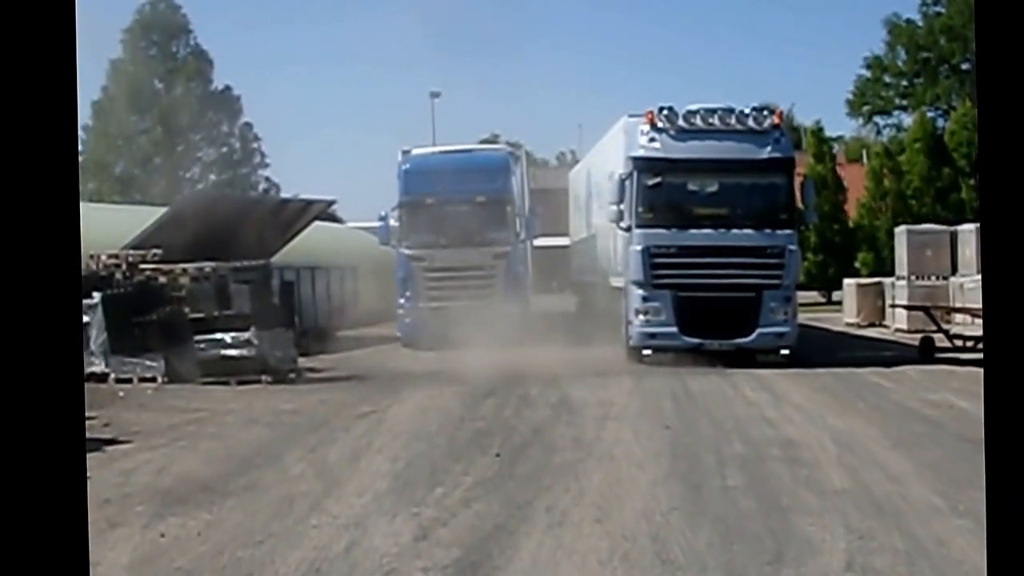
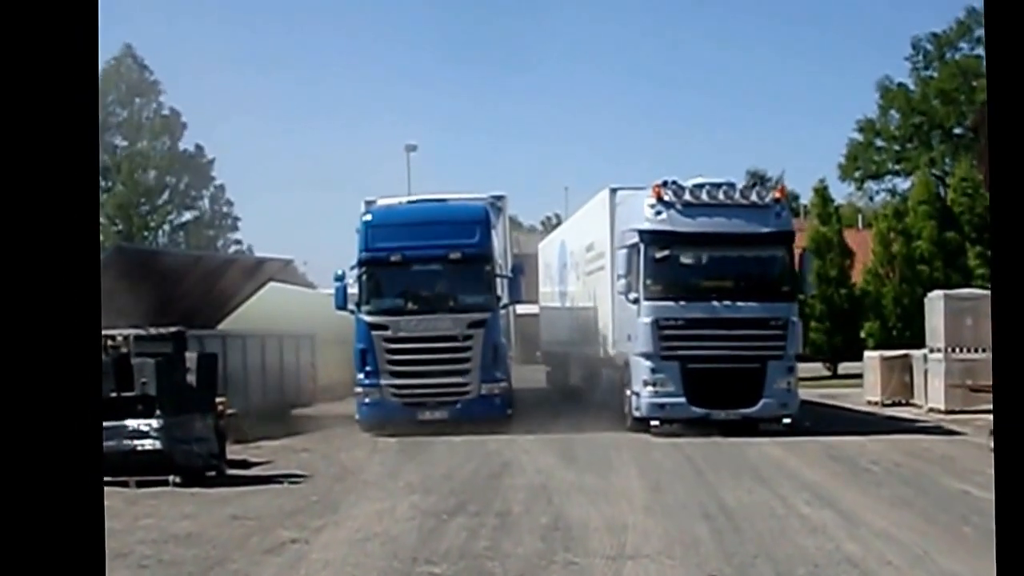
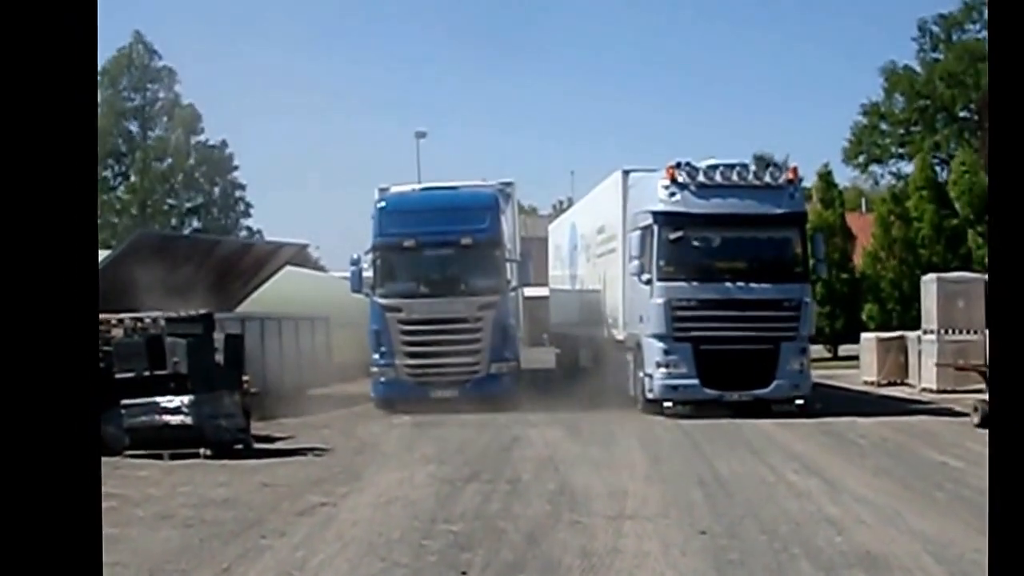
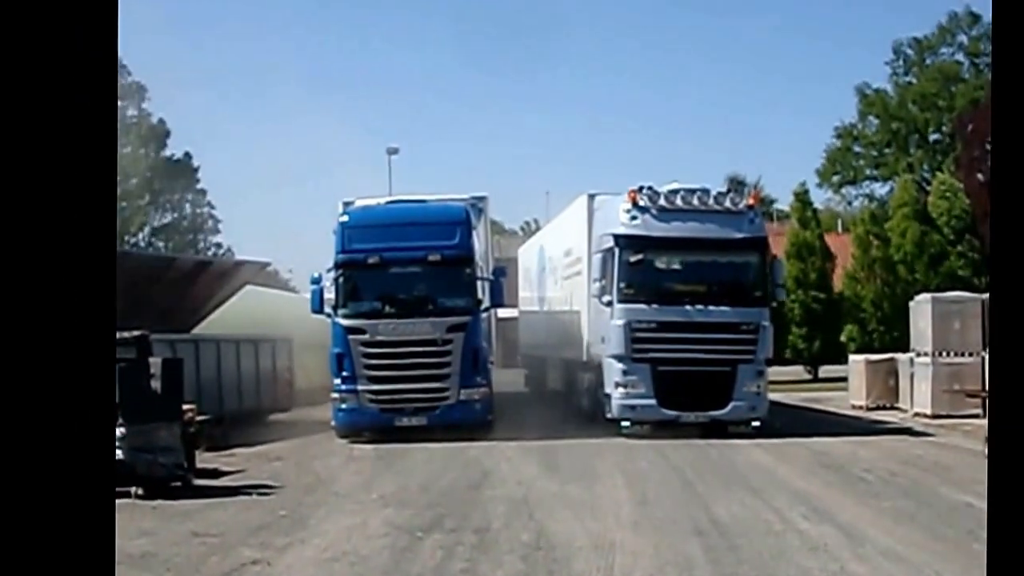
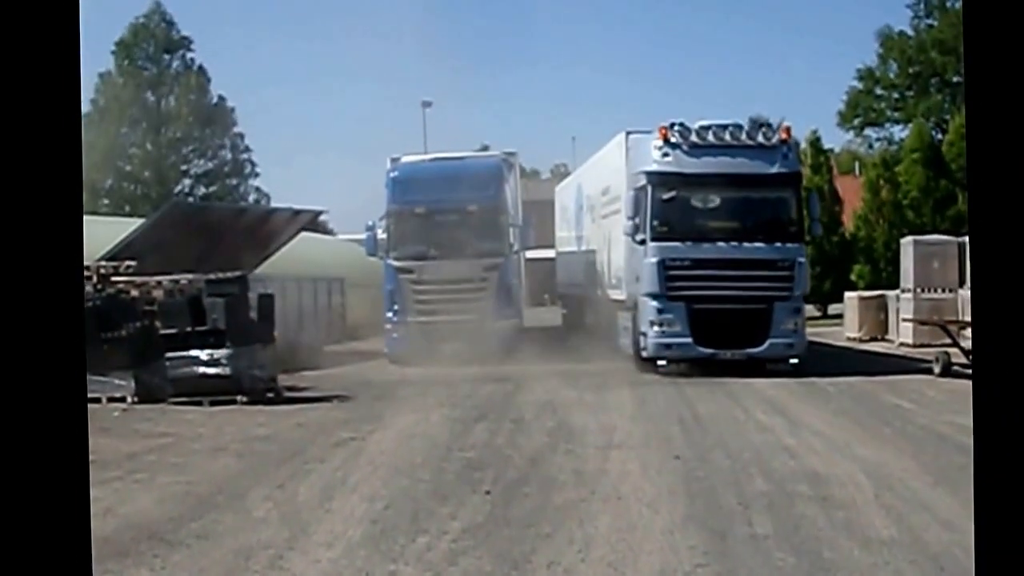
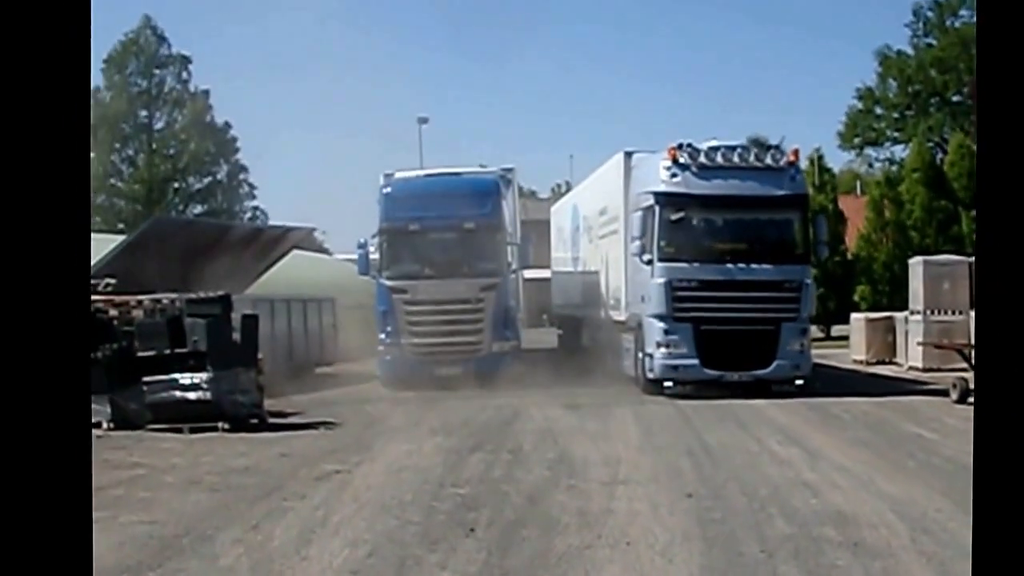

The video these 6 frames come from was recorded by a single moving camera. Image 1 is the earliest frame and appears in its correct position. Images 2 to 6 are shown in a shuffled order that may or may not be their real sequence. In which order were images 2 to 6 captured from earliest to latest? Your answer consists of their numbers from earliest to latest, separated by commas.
5, 6, 3, 2, 4
